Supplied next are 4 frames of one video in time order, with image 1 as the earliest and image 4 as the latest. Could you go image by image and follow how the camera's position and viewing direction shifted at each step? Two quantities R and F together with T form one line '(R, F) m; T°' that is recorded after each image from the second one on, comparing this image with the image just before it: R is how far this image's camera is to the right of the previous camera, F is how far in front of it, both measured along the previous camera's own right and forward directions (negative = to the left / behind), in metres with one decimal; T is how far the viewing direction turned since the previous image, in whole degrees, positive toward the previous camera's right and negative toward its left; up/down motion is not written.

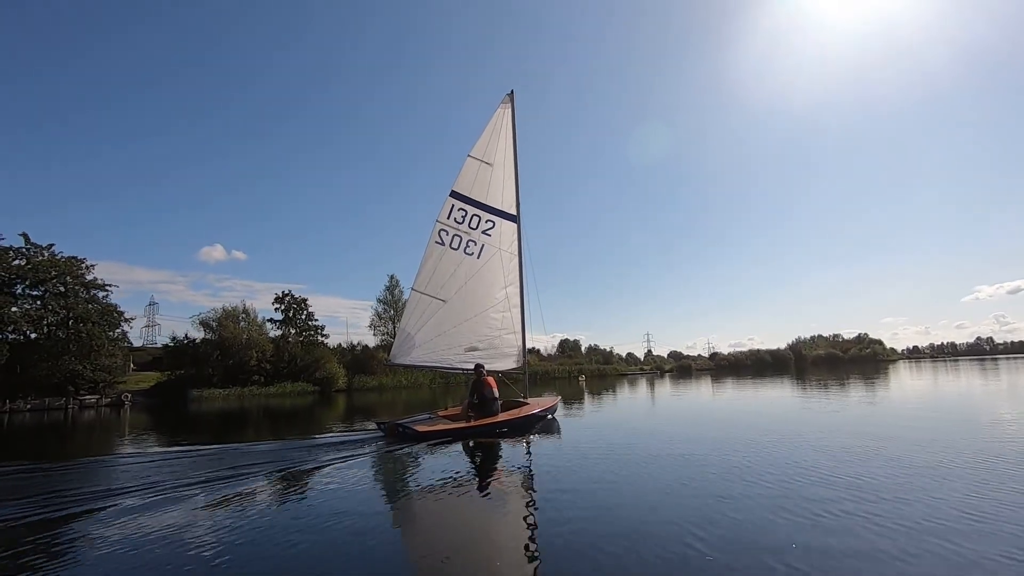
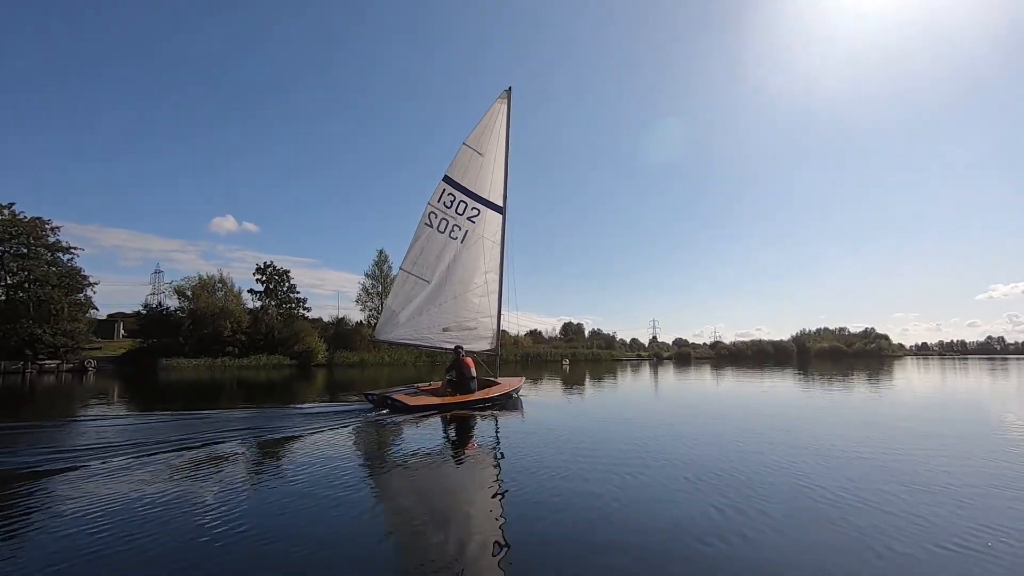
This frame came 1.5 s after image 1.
(+0.6, +0.4) m; -1°
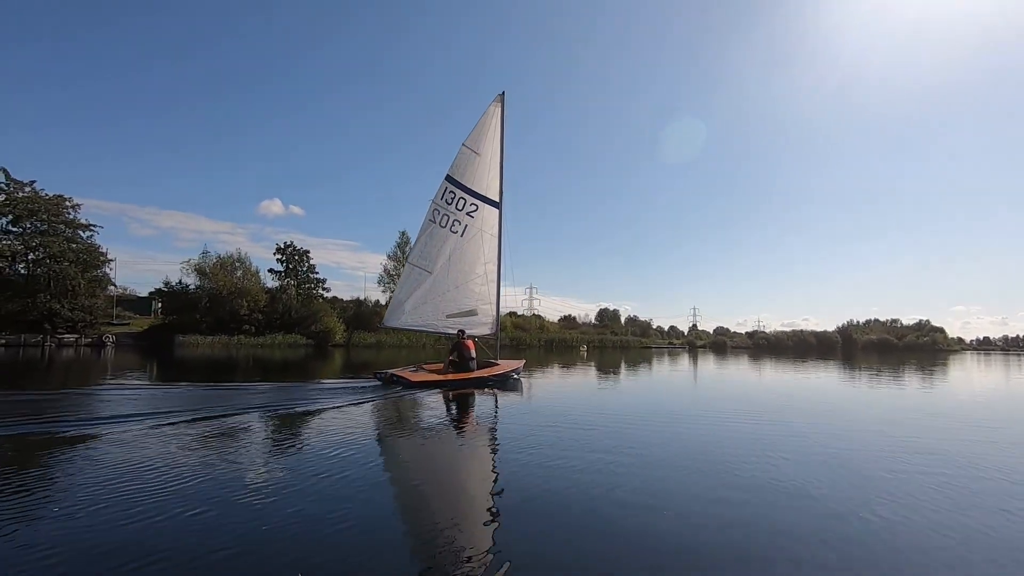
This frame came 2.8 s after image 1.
(+0.5, +0.3) m; -4°
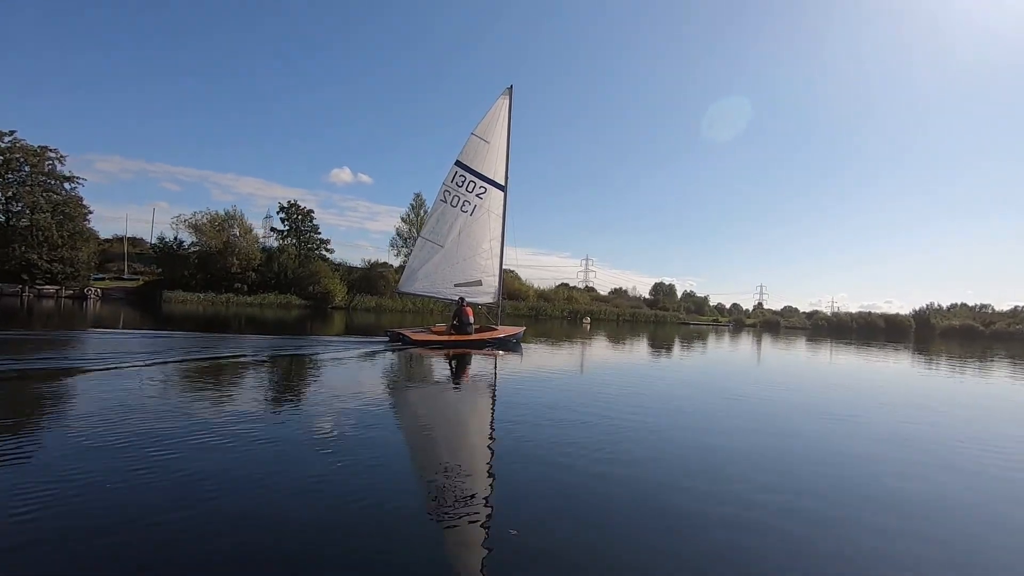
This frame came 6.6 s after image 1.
(+1.3, +0.9) m; -6°
